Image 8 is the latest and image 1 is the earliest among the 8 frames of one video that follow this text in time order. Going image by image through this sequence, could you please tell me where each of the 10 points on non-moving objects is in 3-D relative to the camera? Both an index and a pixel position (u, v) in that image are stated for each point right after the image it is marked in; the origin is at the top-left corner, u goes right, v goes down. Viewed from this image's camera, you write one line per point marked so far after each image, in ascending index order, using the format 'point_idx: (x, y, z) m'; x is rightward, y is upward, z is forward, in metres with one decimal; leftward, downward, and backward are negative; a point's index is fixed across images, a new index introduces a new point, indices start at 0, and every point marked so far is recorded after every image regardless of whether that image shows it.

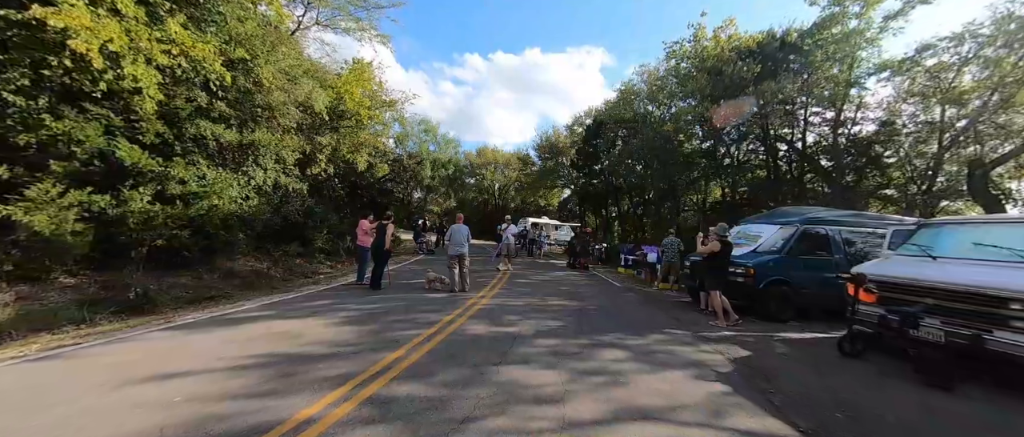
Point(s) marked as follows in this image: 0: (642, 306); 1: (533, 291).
0: (+3.2, -2.1, +9.2) m
1: (+0.6, -1.9, +9.9) m
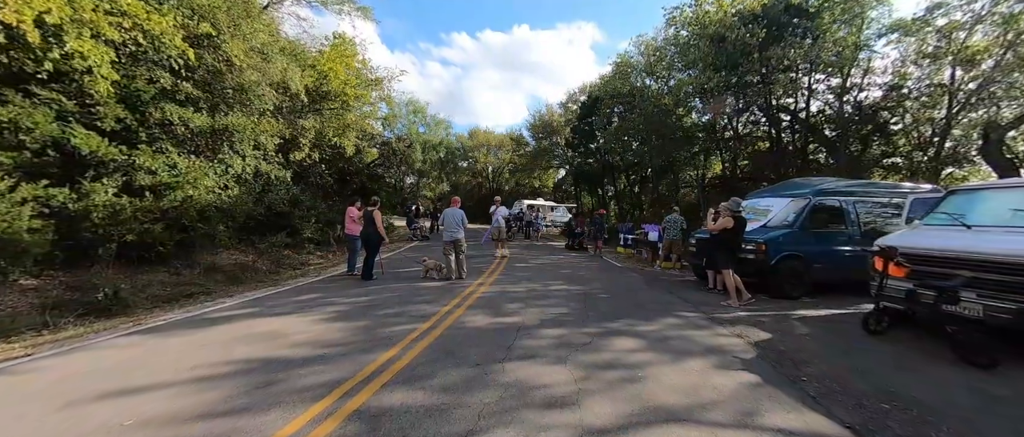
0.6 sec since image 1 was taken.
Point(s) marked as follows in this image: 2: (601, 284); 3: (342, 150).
0: (+3.2, -1.6, +8.8) m
1: (+0.6, -1.5, +9.5) m
2: (+2.1, -1.5, +8.9) m
3: (-7.0, +2.9, +15.6) m
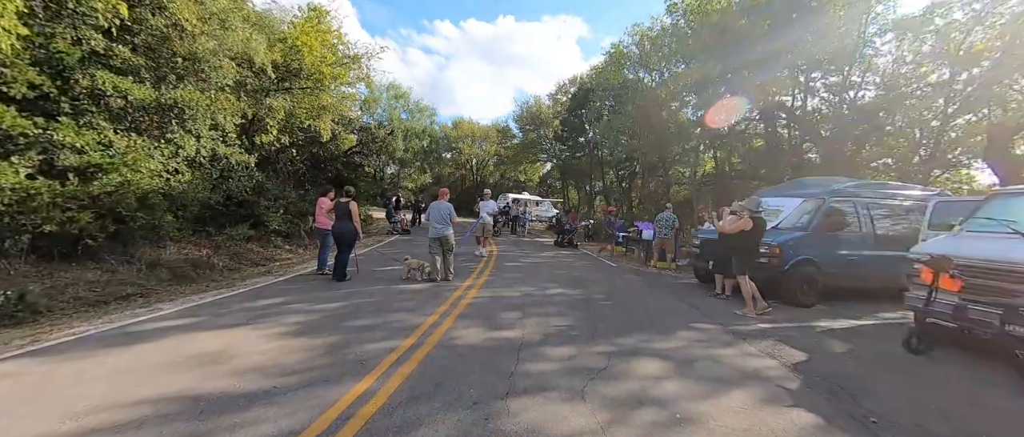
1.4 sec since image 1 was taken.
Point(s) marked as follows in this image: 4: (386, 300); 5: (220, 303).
0: (+3.0, -1.6, +8.1) m
1: (+0.3, -1.4, +8.6) m
2: (+1.9, -1.5, +8.1) m
3: (-7.5, +3.2, +14.3) m
4: (-2.1, -1.4, +6.3) m
5: (-4.6, -1.3, +6.0) m
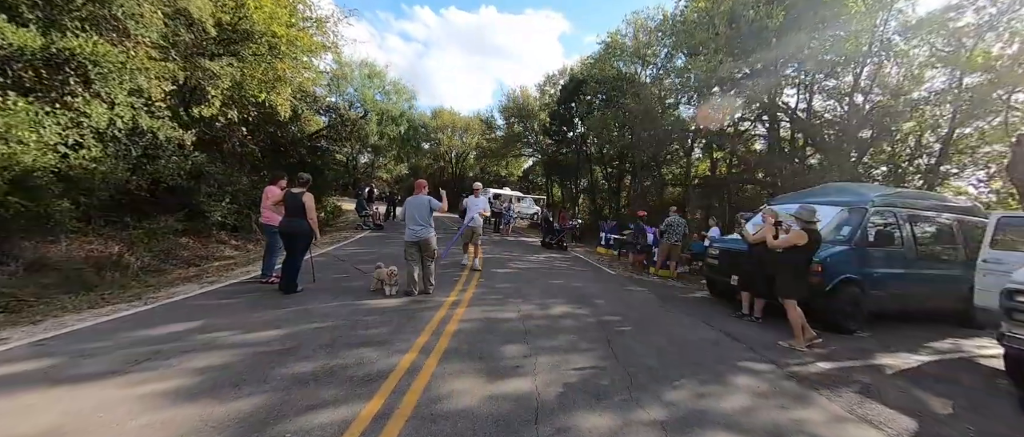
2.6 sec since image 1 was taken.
0: (+2.9, -1.7, +6.8) m
1: (+0.2, -1.4, +7.2) m
2: (+1.8, -1.6, +6.8) m
3: (-7.8, +3.5, +12.3) m
4: (-2.1, -1.3, +4.7) m
5: (-4.6, -1.2, +4.3) m
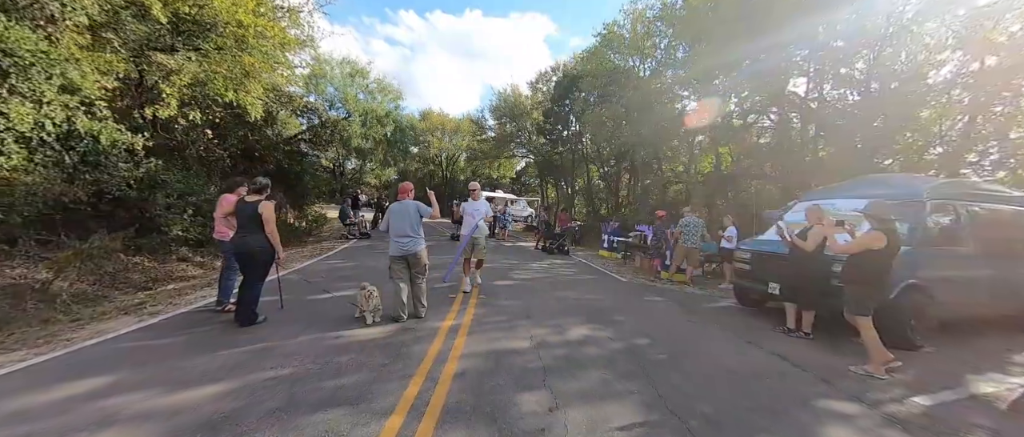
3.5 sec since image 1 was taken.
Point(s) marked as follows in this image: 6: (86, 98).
0: (+3.0, -1.7, +5.9) m
1: (+0.3, -1.5, +6.2) m
2: (+1.9, -1.6, +5.8) m
3: (-8.0, +3.2, +11.1) m
4: (-1.9, -1.5, +3.6) m
5: (-4.4, -1.5, +3.1) m
6: (-7.9, +2.2, +7.0) m
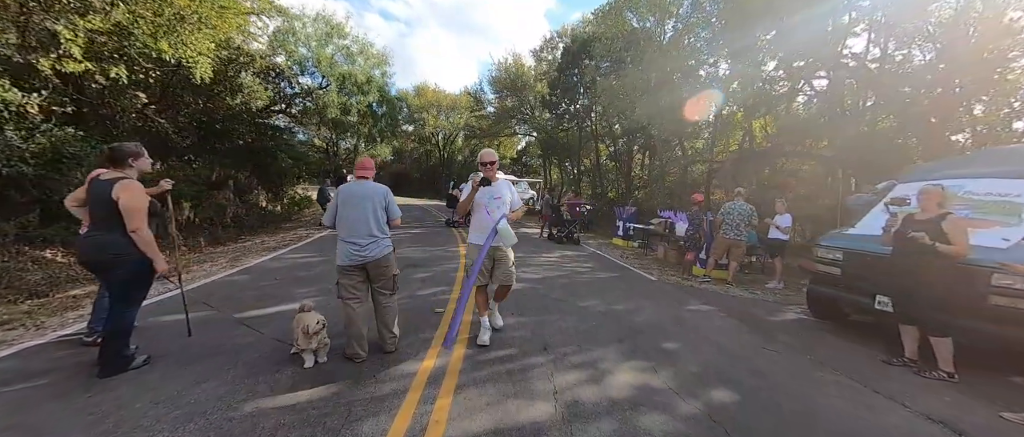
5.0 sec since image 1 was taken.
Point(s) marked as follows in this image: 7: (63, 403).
0: (+3.1, -1.6, +4.1) m
1: (+0.4, -1.3, +4.4) m
2: (+2.0, -1.5, +4.0) m
3: (-7.9, +3.5, +9.1) m
4: (-1.8, -1.5, +1.9) m
5: (-4.3, -1.5, +1.4) m
6: (-7.8, +2.4, +5.1) m
7: (-3.3, -1.3, +2.8) m
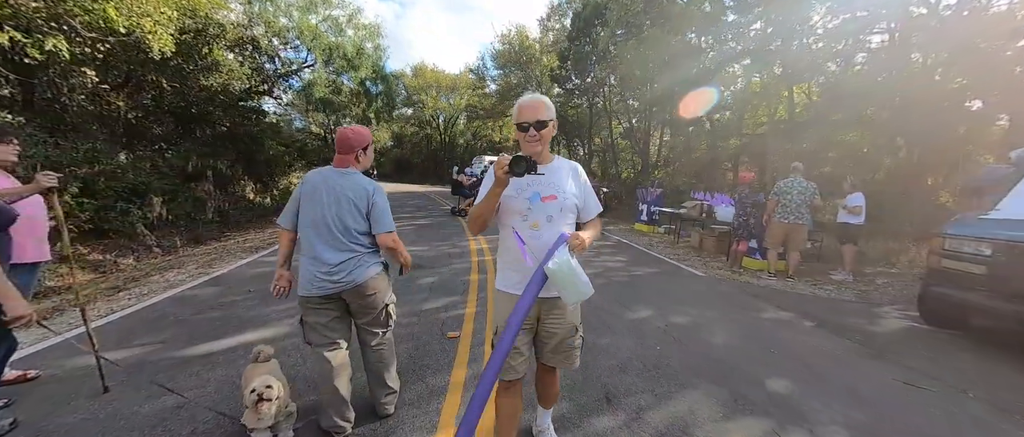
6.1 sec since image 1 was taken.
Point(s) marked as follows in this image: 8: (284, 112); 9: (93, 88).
0: (+3.5, -1.5, +2.9) m
1: (+0.8, -1.3, +3.2) m
2: (+2.4, -1.4, +2.8) m
3: (-7.6, +3.6, +7.8) m
4: (-1.5, -1.6, +0.7) m
5: (-4.0, -1.7, +0.2) m
6: (-7.5, +2.3, +3.8) m
7: (-3.0, -1.5, +1.7) m
8: (-8.3, +3.9, +15.1) m
9: (-8.7, +2.7, +7.9) m
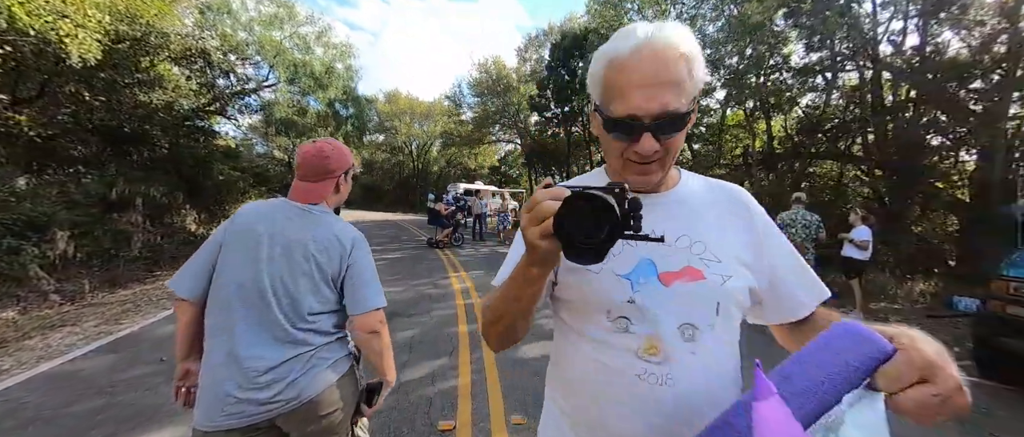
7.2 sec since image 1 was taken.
0: (+3.6, -1.7, +2.1) m
1: (+0.9, -1.6, +2.2) m
2: (+2.6, -1.7, +2.0) m
3: (-7.8, +2.9, +6.5) m
4: (-1.1, -1.7, -0.4) m
5: (-3.5, -1.7, -1.1) m
6: (-7.4, +1.9, +2.4) m
7: (-2.7, -1.6, +0.4) m
8: (-9.1, +2.7, +13.8) m
9: (-8.9, +2.1, +6.5) m
